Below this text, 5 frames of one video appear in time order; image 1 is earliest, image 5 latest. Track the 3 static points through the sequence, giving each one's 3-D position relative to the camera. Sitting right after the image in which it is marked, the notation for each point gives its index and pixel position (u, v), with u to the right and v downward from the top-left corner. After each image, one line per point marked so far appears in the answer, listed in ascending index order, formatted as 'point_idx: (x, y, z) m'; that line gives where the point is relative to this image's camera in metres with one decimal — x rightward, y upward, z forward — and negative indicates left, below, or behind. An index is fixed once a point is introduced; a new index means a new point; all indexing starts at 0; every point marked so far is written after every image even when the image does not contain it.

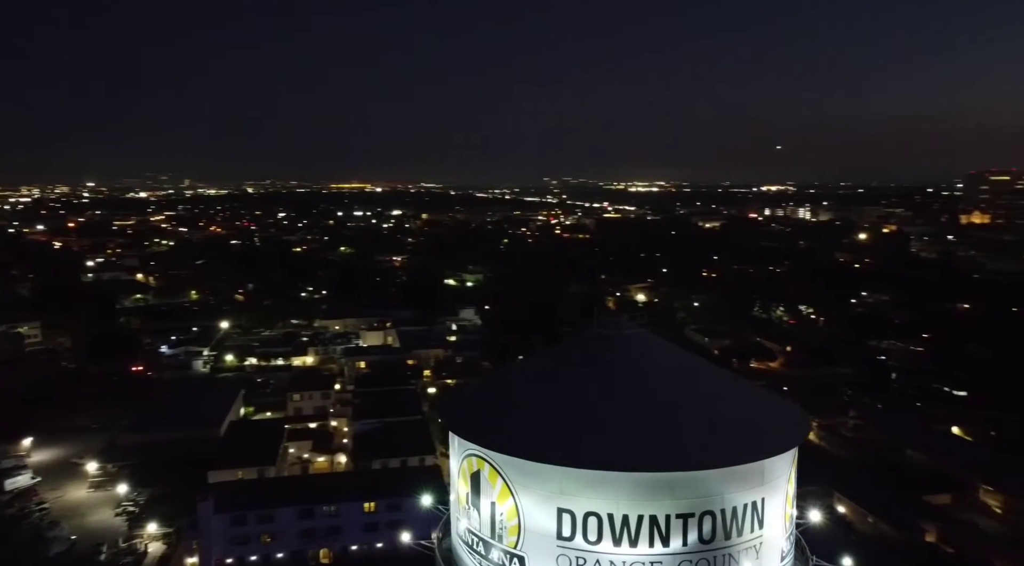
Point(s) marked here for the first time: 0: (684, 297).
0: (+3.9, -0.3, +18.1) m
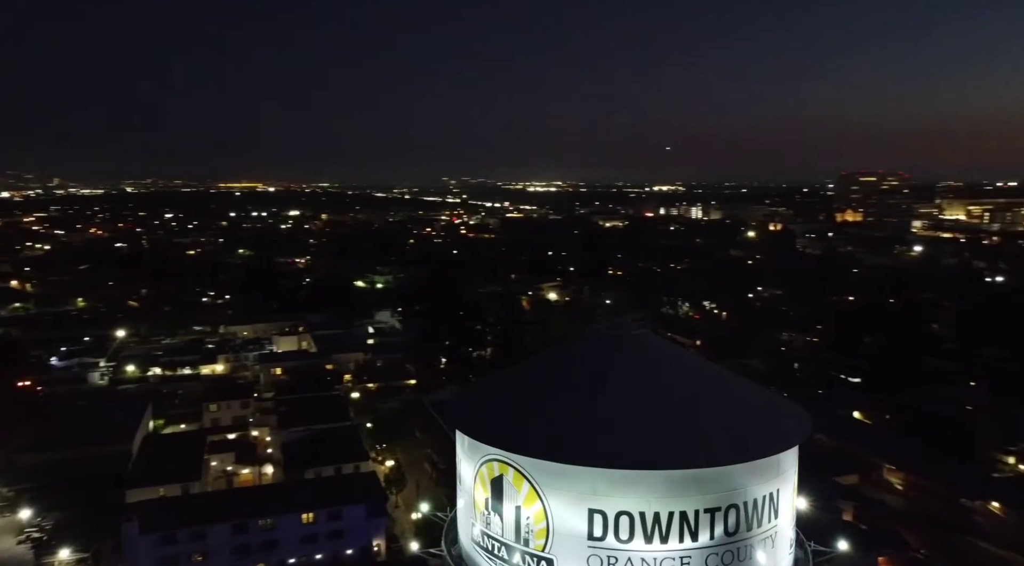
0: (+1.9, -0.3, +18.8) m
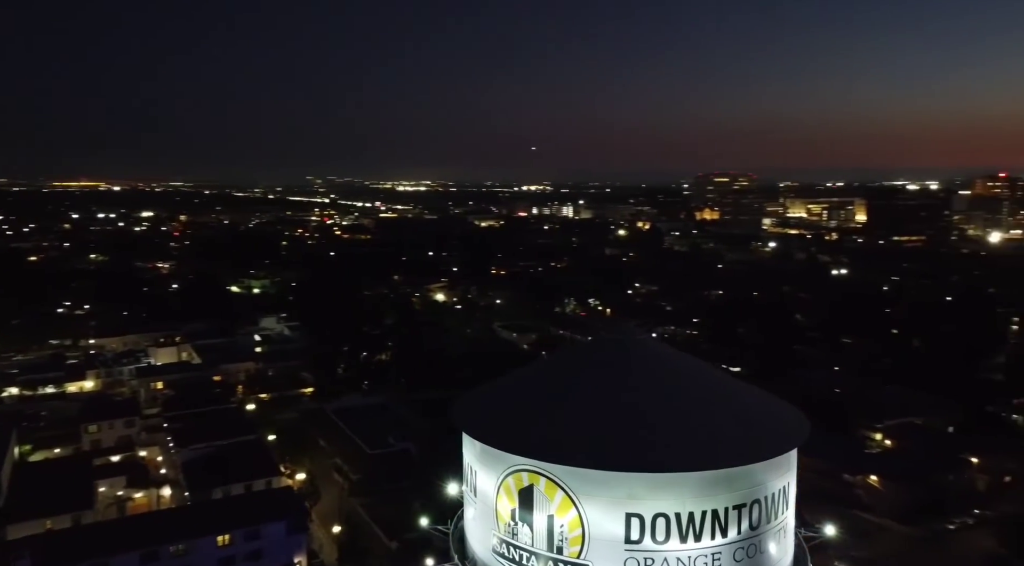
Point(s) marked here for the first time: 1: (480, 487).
0: (-0.7, -0.3, +19.0) m
1: (-0.2, -1.3, +5.2) m
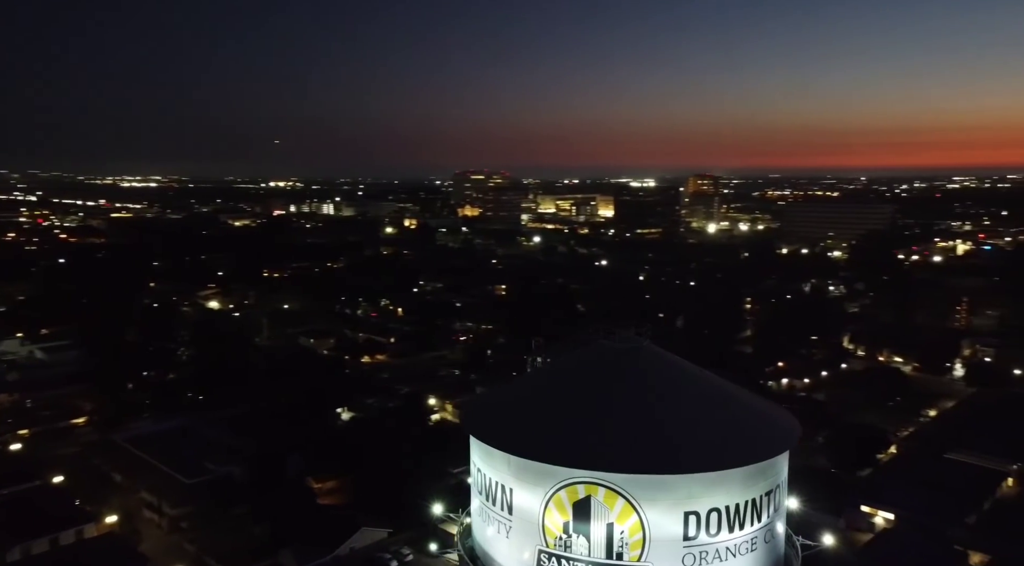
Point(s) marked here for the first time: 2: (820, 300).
0: (-5.4, -0.4, +17.8) m
1: (0.0, -1.4, +5.2) m
2: (+7.0, -0.3, +18.8) m
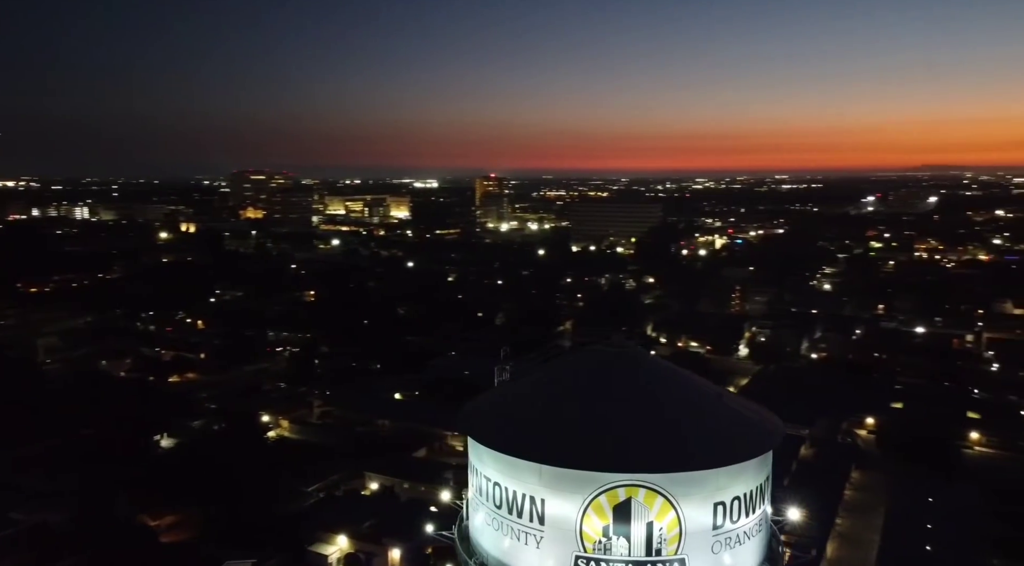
0: (-8.9, -0.7, +15.4) m
1: (+0.2, -1.4, +5.0) m
2: (+2.6, -0.2, +20.1) m
